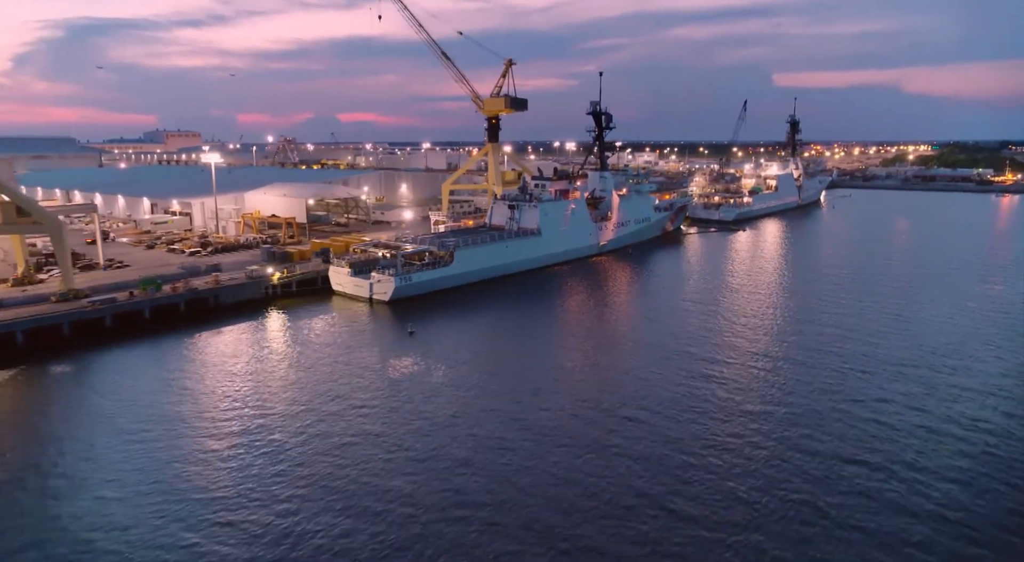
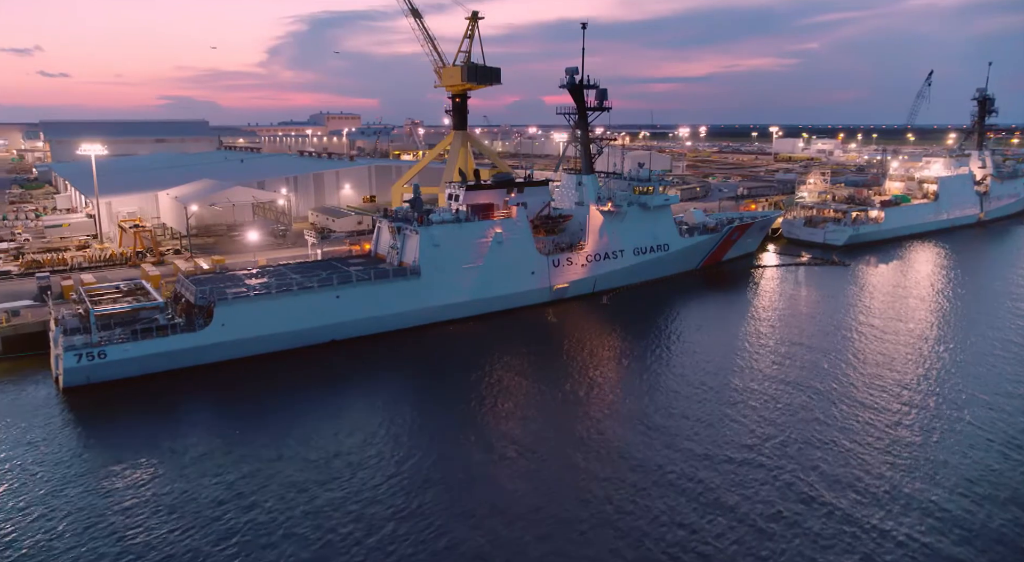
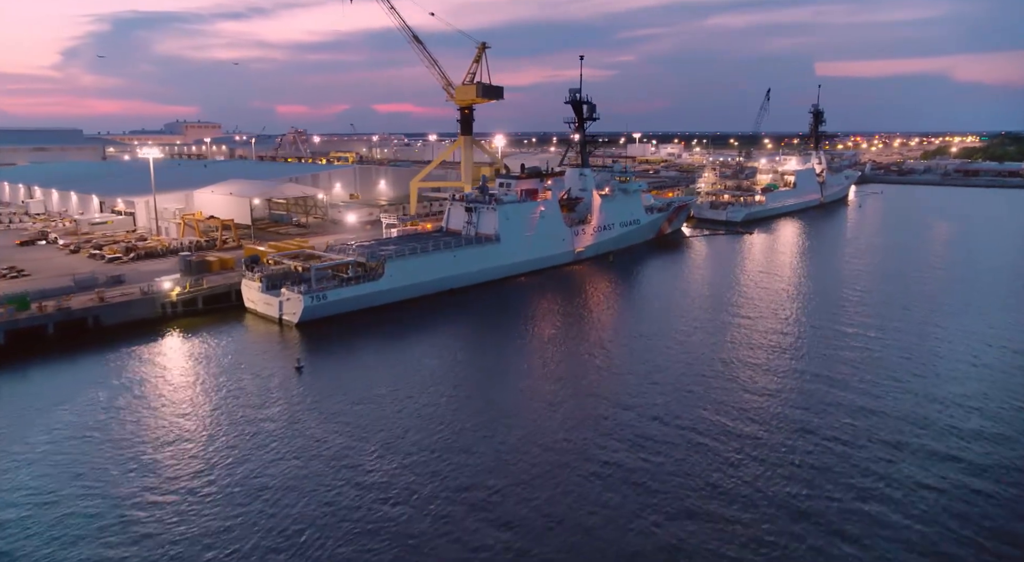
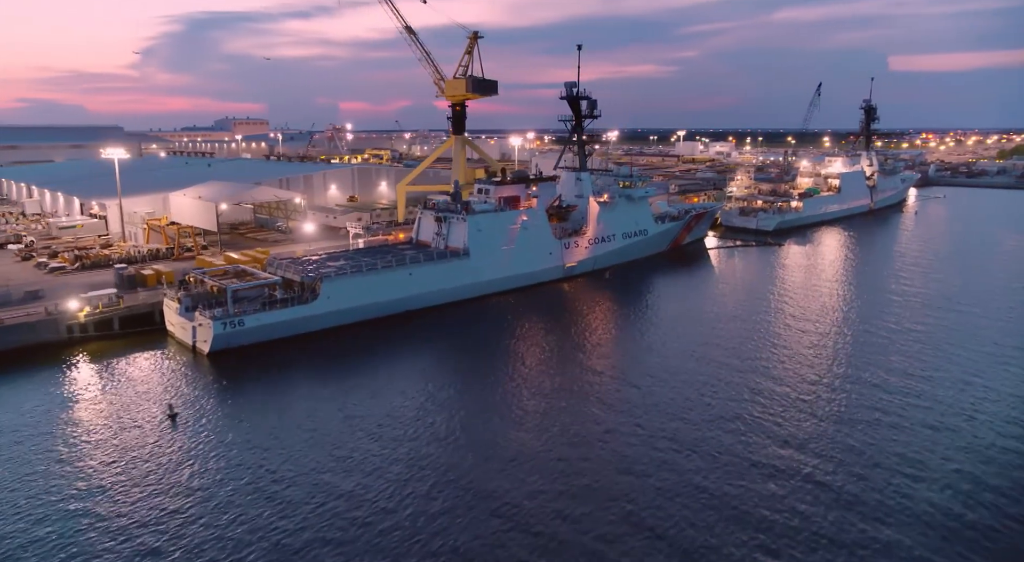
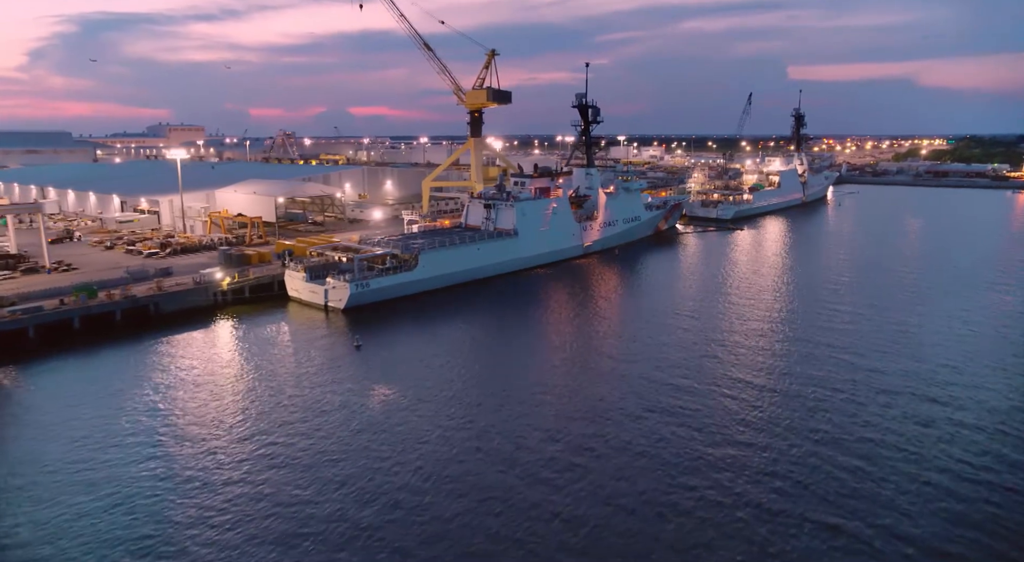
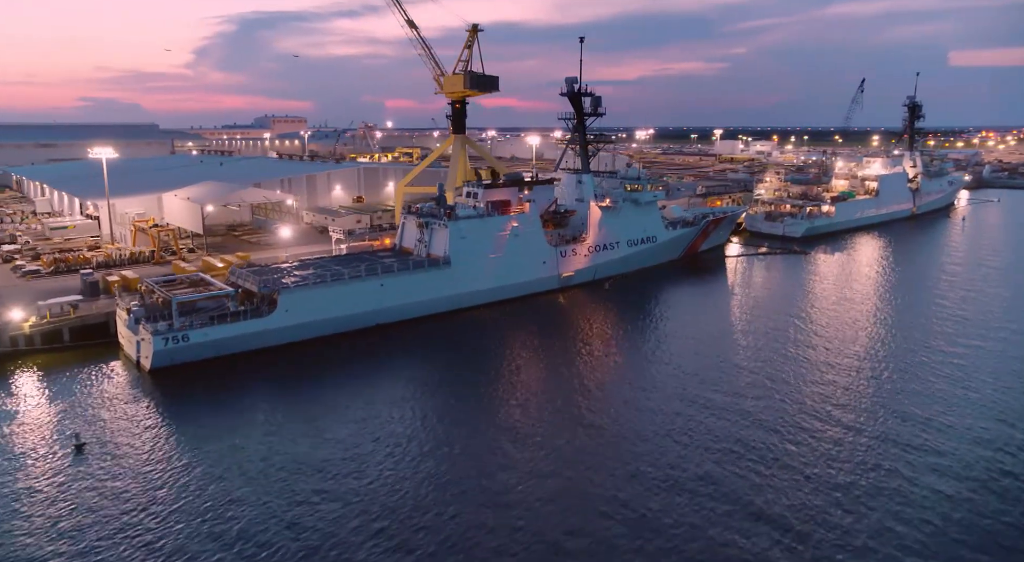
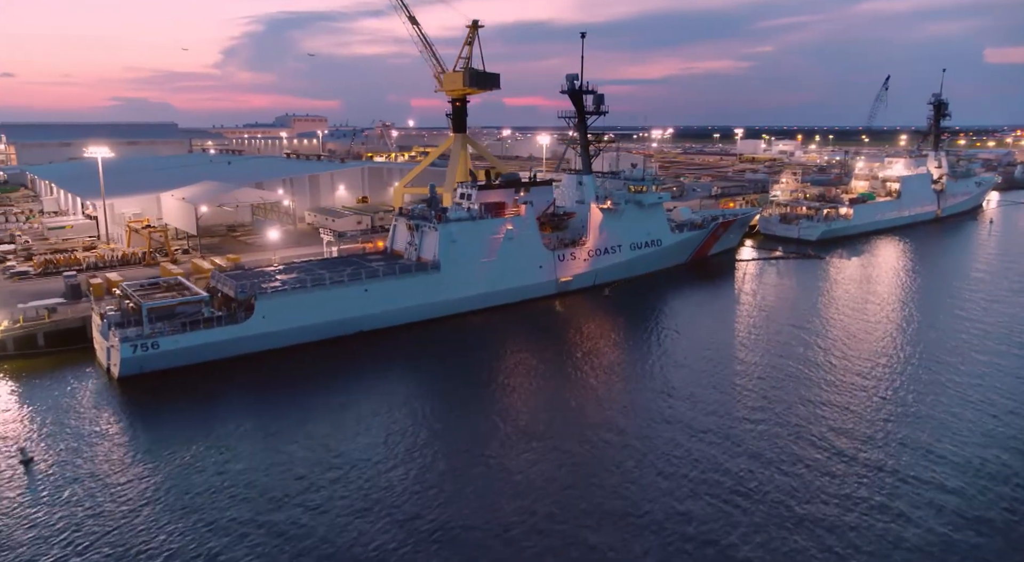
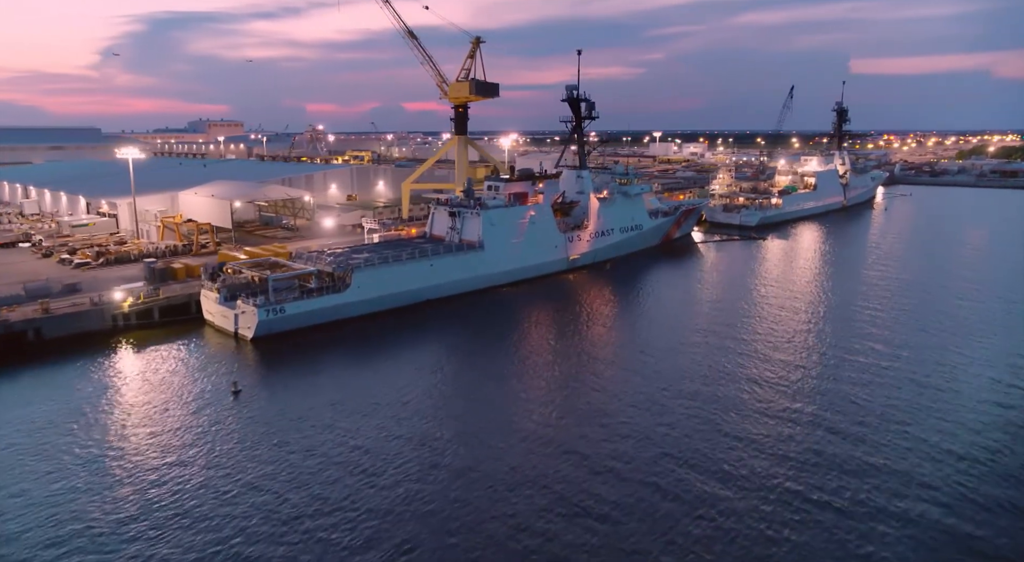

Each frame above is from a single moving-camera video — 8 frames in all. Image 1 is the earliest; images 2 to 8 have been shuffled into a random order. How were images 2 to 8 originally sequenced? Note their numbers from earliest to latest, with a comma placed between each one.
5, 3, 8, 4, 6, 7, 2
